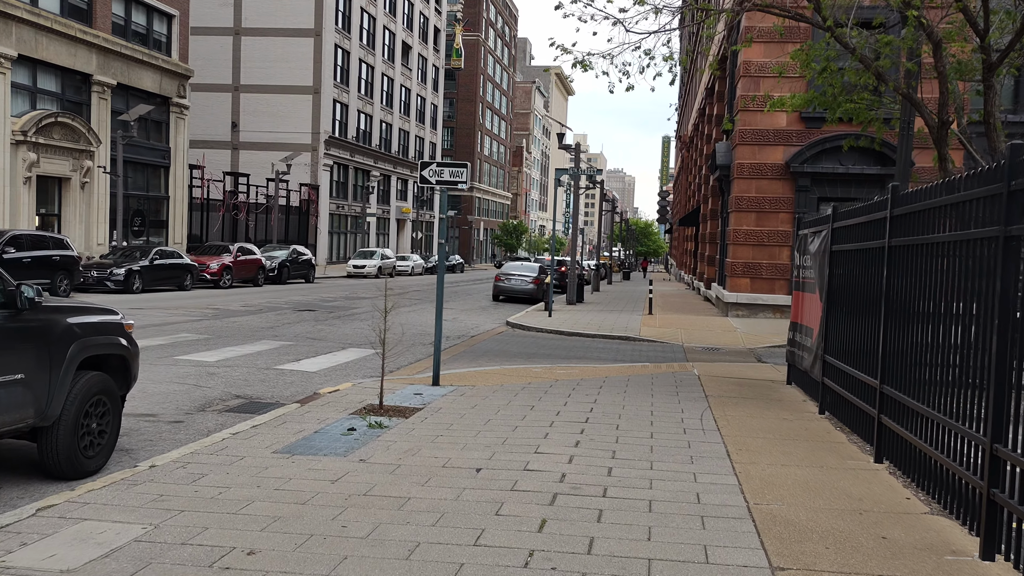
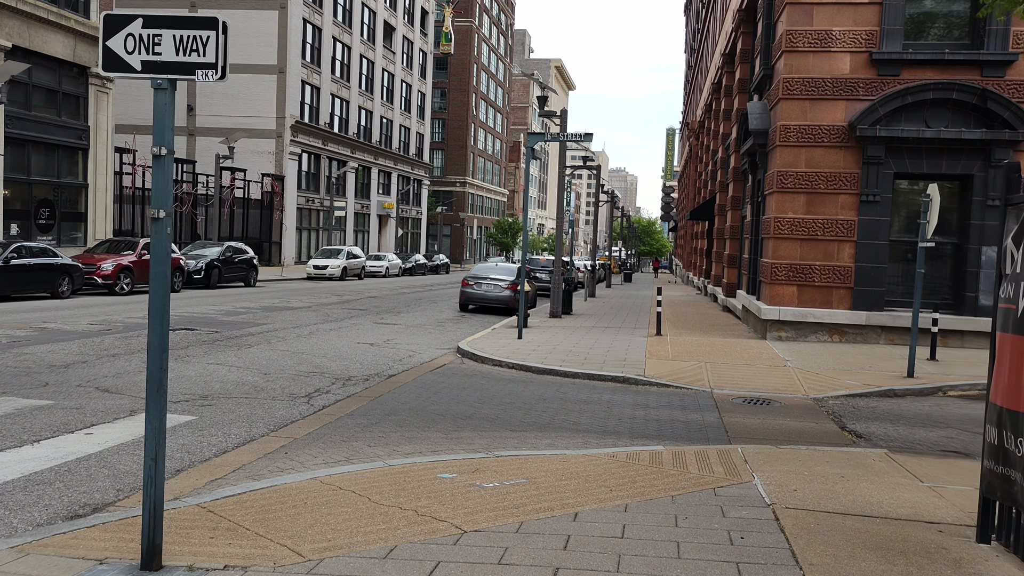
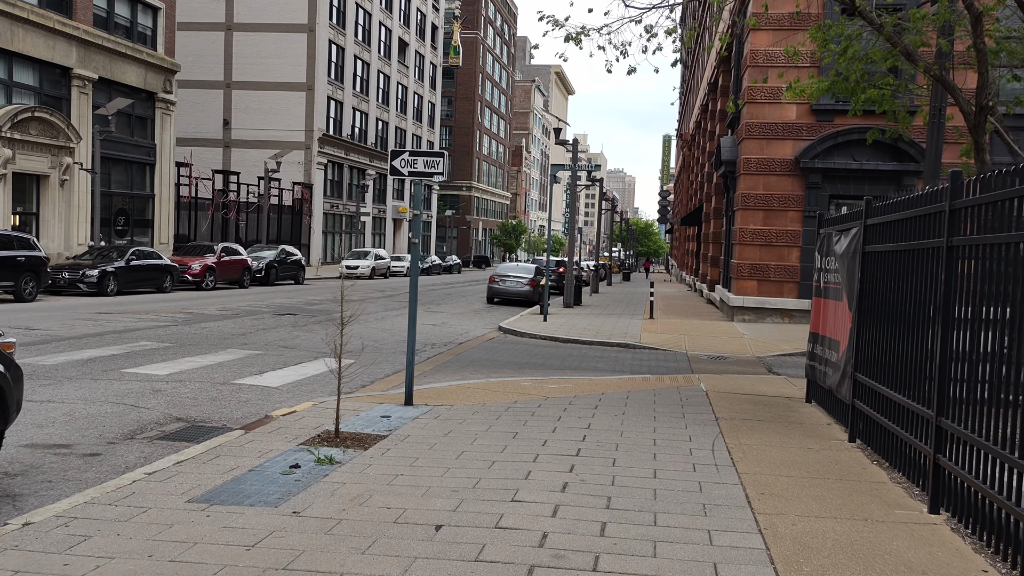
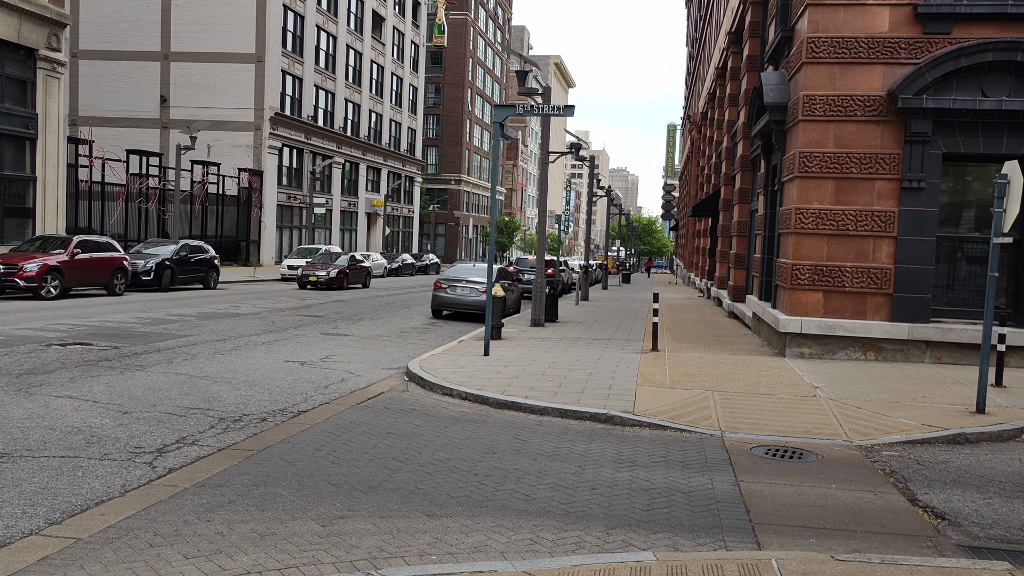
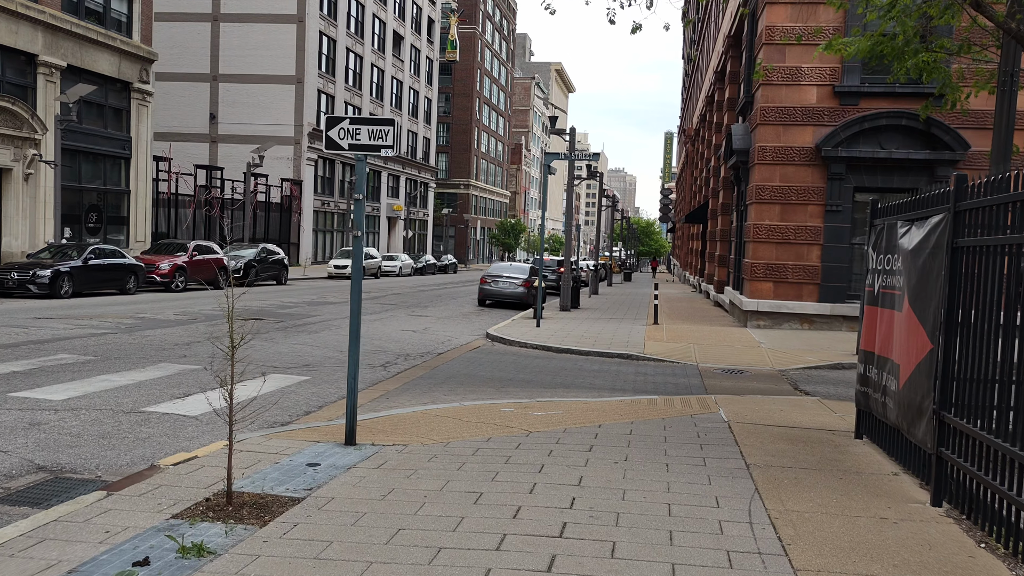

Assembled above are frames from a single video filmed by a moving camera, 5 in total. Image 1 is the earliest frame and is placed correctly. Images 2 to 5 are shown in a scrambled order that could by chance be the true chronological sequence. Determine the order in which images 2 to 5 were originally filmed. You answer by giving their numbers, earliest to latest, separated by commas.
3, 5, 2, 4
